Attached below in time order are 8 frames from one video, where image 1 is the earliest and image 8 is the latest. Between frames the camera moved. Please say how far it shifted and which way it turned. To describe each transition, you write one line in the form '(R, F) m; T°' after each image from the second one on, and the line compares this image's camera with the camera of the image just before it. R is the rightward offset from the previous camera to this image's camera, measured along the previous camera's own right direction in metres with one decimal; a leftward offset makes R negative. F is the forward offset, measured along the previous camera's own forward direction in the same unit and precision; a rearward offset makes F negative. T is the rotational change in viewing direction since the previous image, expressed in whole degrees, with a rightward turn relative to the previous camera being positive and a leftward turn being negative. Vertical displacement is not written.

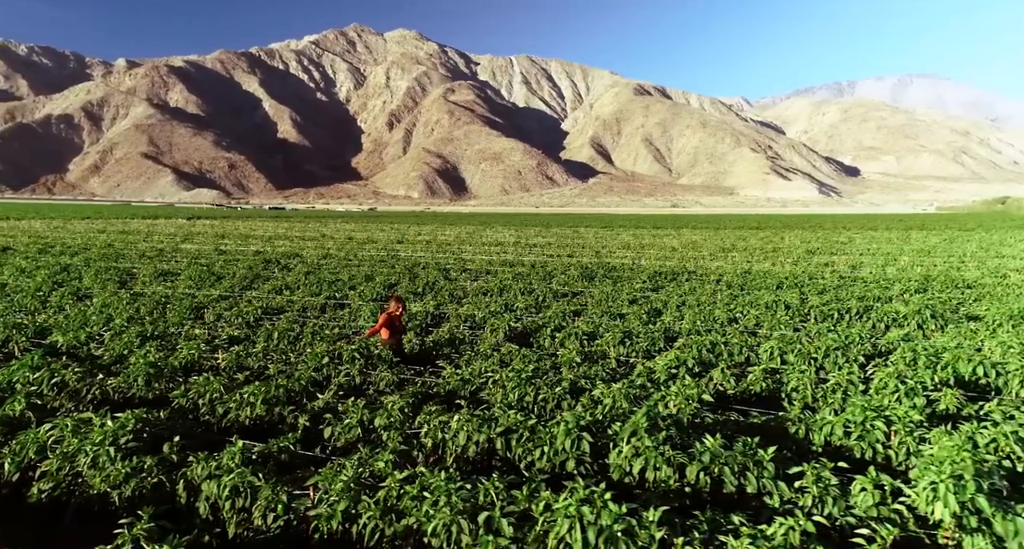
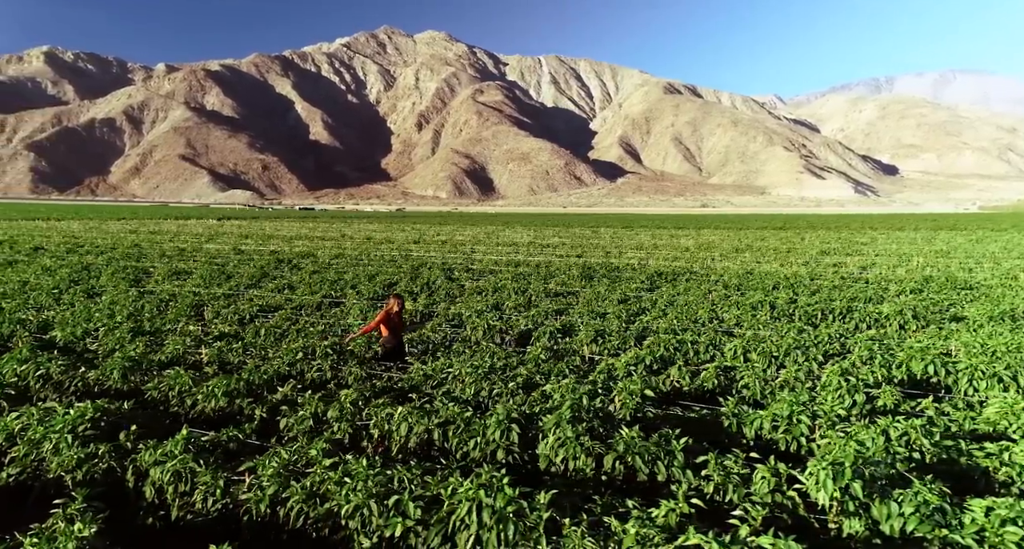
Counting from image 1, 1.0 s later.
(+0.7, -0.2) m; -1°
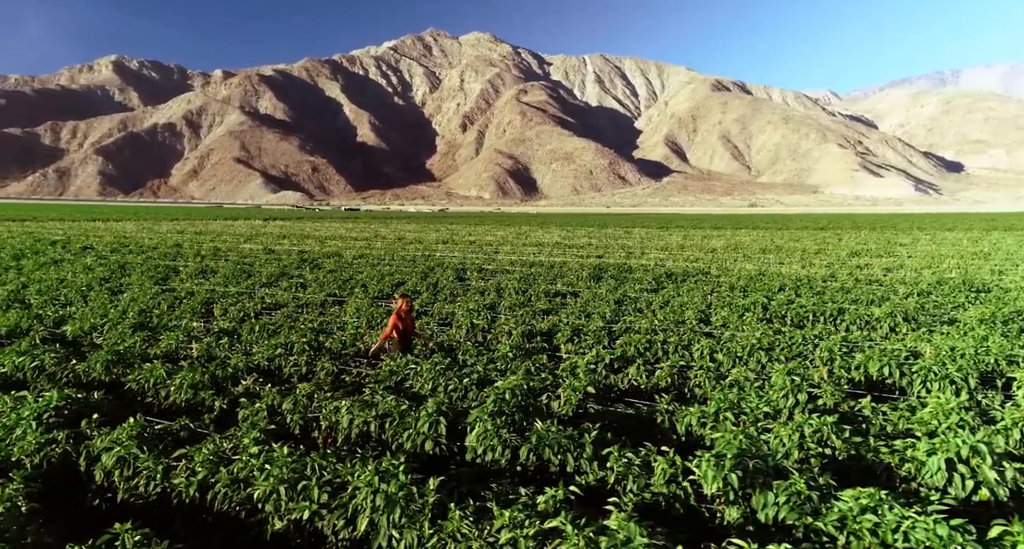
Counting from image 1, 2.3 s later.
(+0.8, -0.2) m; -2°
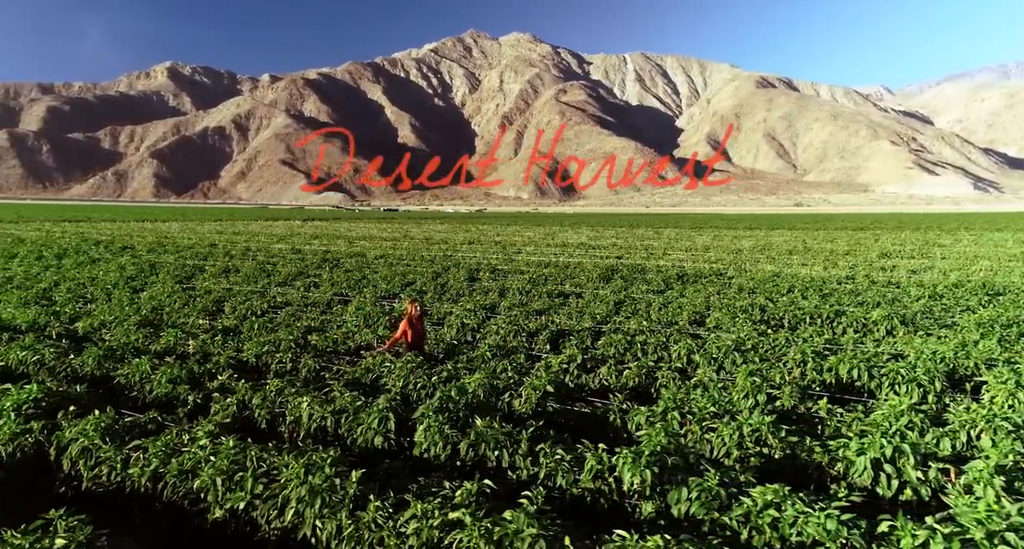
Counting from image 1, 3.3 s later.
(+0.7, -0.1) m; -2°
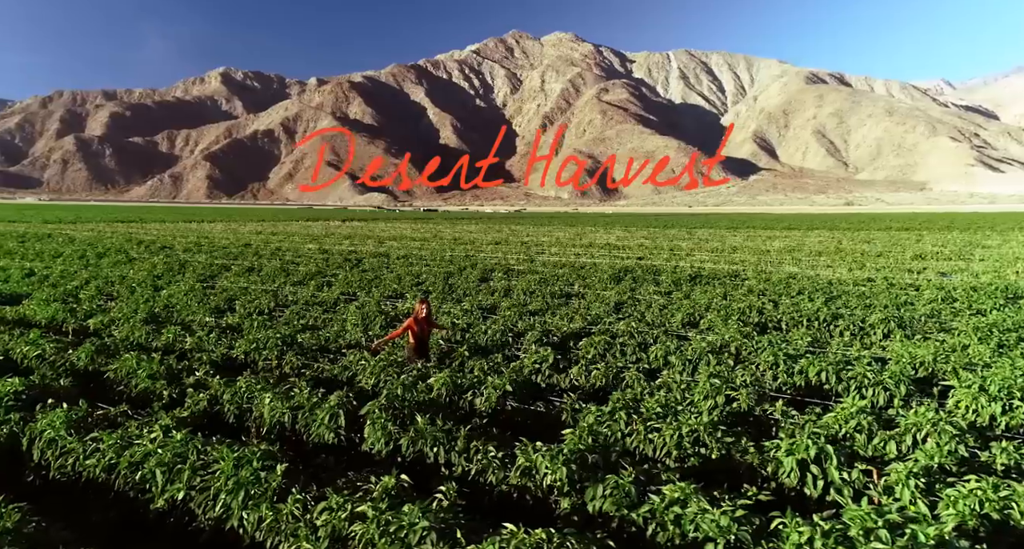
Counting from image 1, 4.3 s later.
(+0.7, -0.1) m; -2°
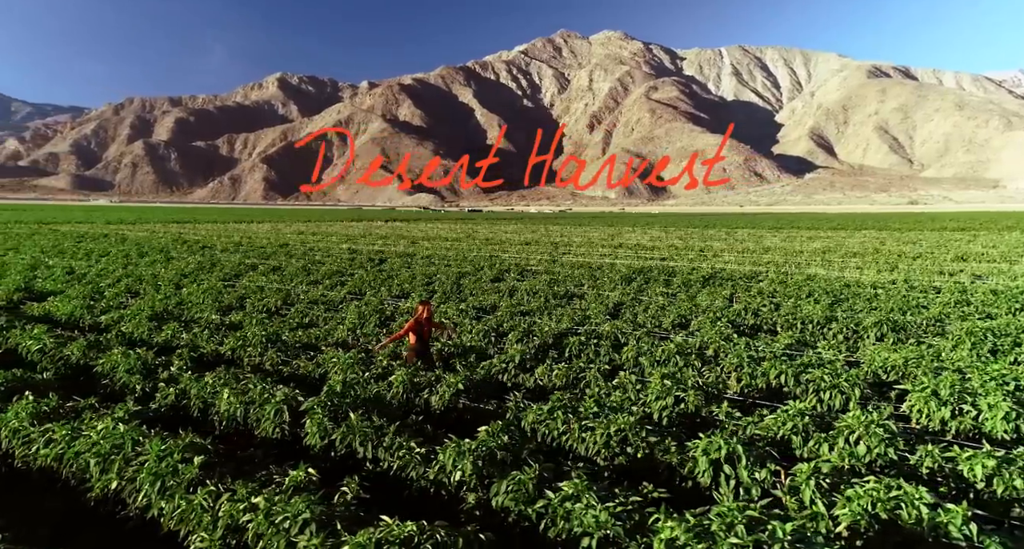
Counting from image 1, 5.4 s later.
(+0.8, -0.1) m; -2°
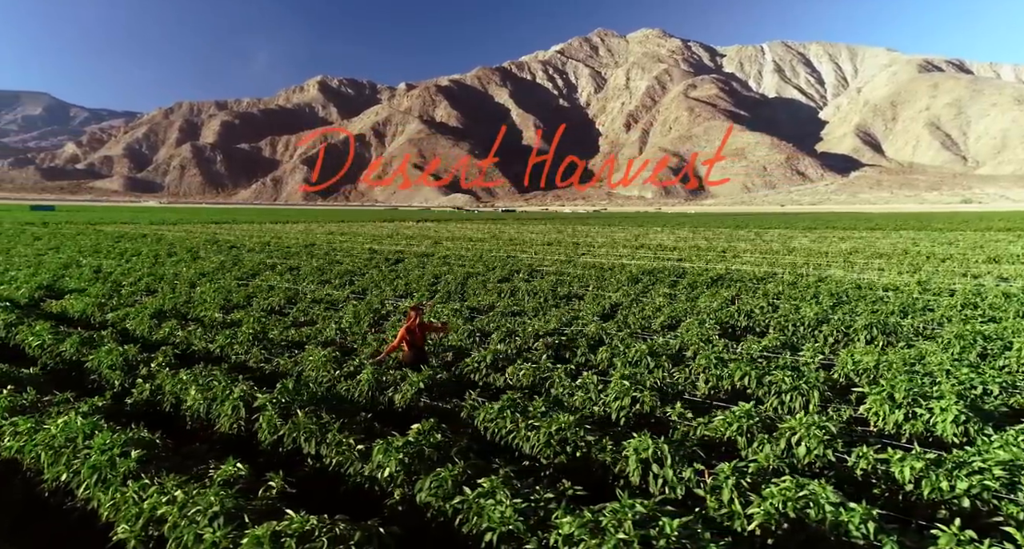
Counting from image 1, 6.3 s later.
(+0.6, -0.1) m; -1°
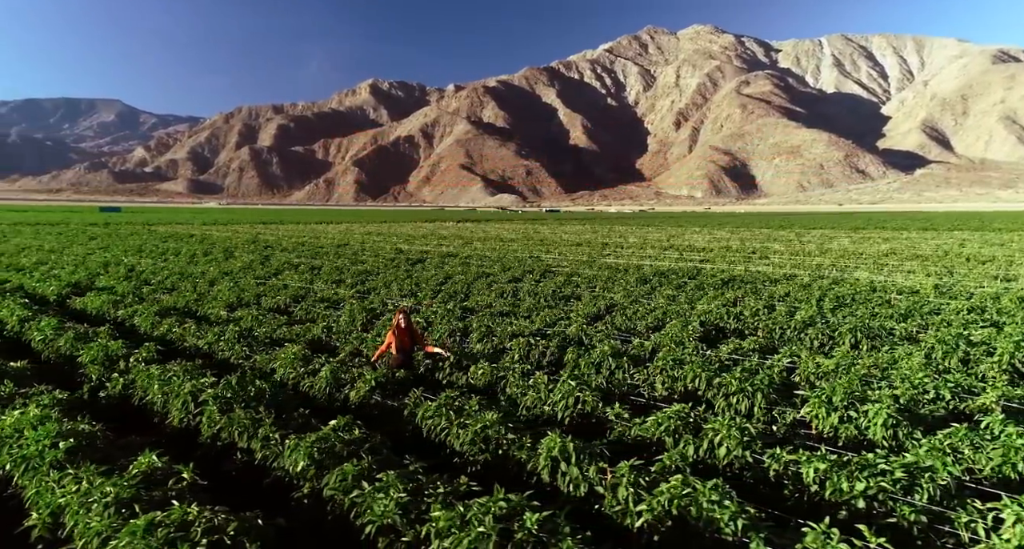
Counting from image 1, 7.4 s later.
(+0.8, -0.1) m; -2°
